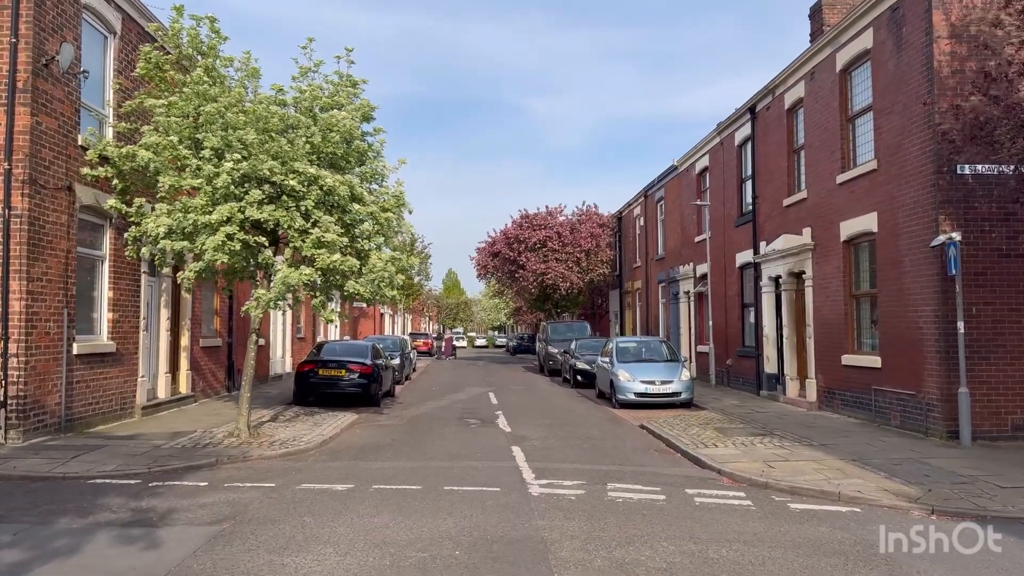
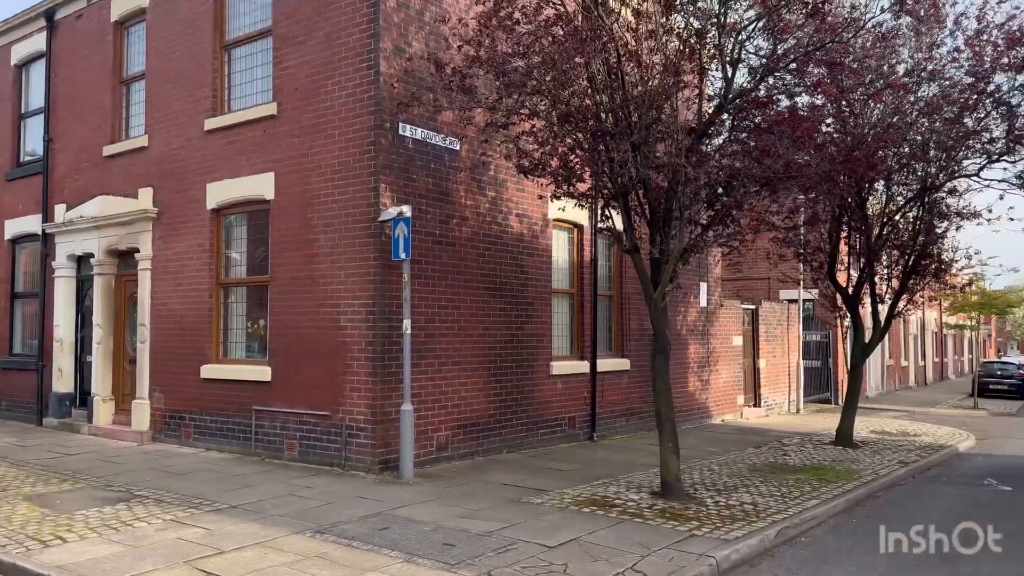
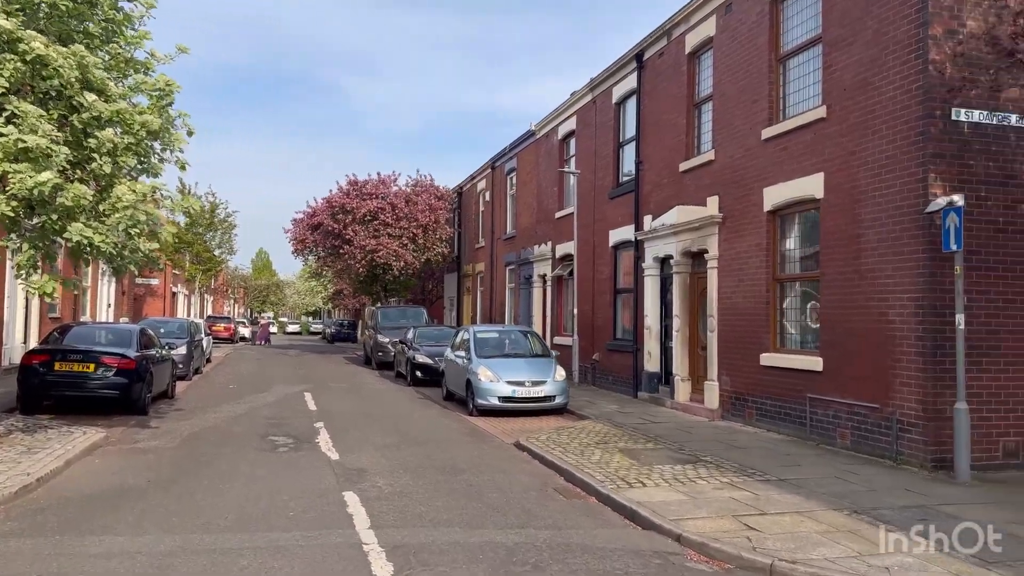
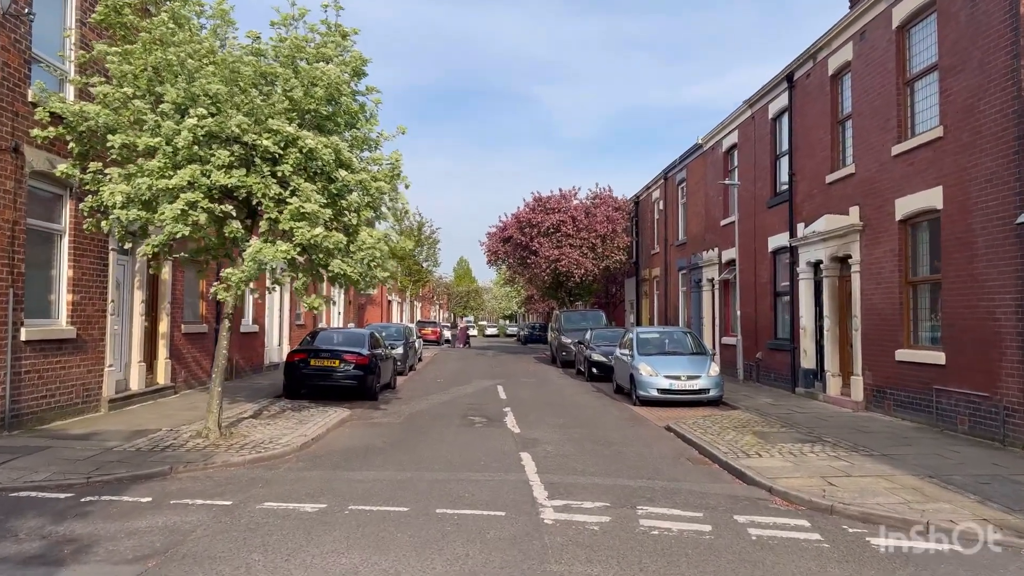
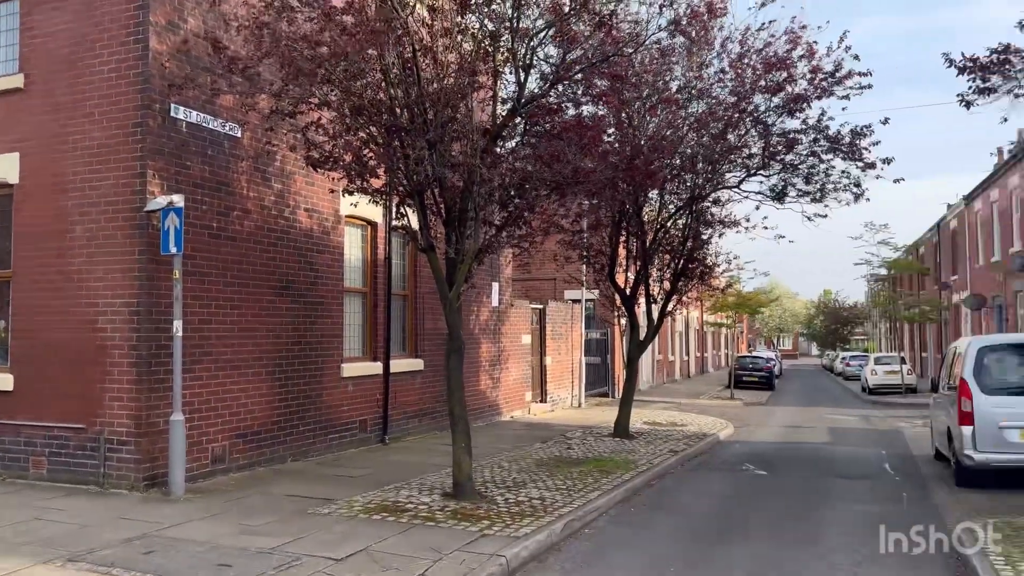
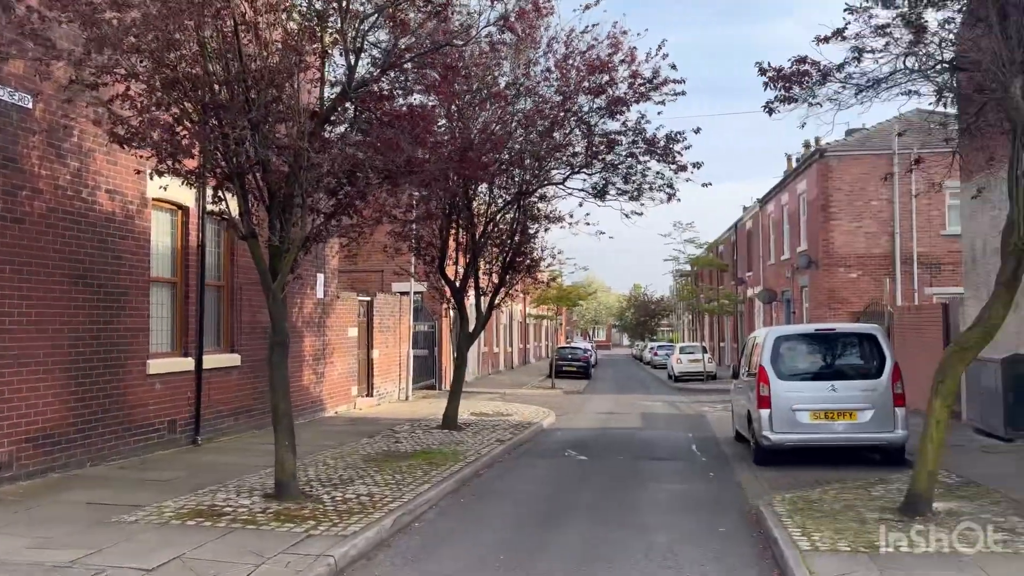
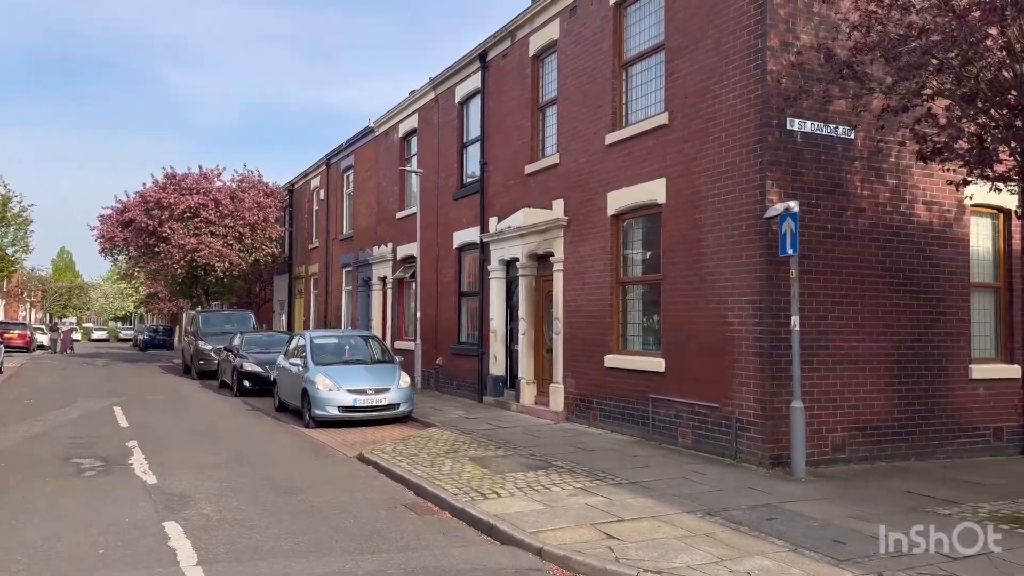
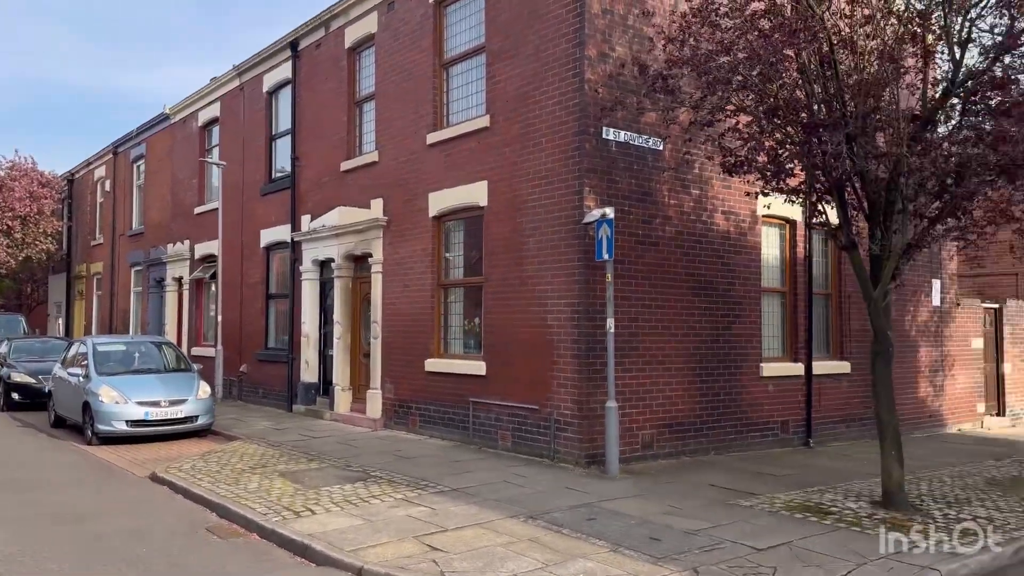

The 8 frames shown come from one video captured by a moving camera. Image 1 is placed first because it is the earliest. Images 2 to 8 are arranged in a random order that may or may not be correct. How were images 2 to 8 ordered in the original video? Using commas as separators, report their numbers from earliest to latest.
4, 3, 7, 8, 2, 5, 6
